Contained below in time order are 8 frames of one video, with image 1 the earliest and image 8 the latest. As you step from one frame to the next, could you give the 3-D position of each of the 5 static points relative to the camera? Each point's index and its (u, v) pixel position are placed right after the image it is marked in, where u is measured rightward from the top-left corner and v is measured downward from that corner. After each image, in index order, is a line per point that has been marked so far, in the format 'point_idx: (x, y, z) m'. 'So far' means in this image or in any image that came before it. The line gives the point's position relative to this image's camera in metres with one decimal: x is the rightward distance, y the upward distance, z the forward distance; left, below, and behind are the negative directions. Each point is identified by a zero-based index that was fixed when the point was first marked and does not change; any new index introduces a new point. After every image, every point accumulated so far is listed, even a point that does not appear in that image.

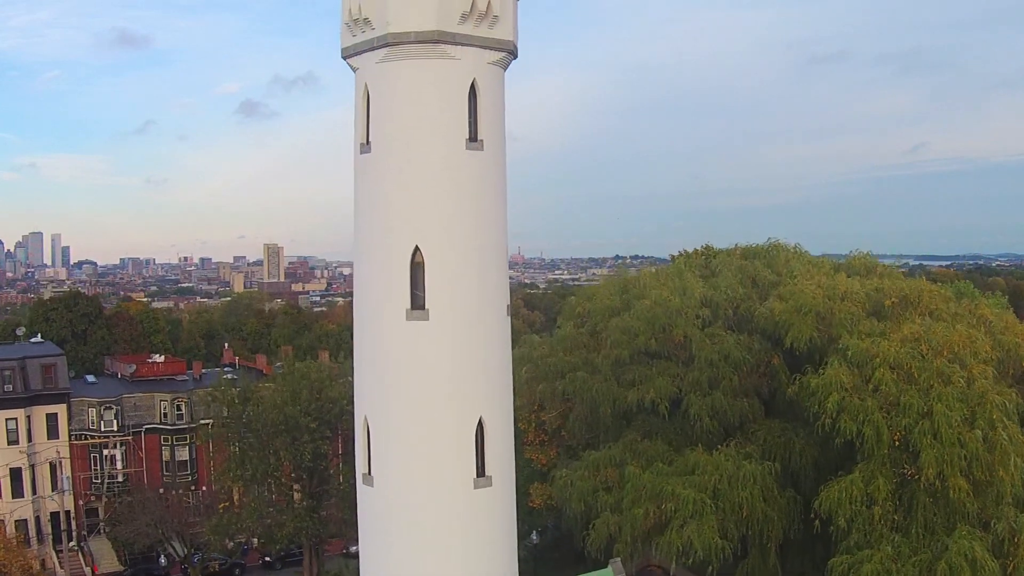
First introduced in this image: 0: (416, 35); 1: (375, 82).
0: (-1.8, +4.8, +19.2) m
1: (-2.7, +4.0, +19.8) m
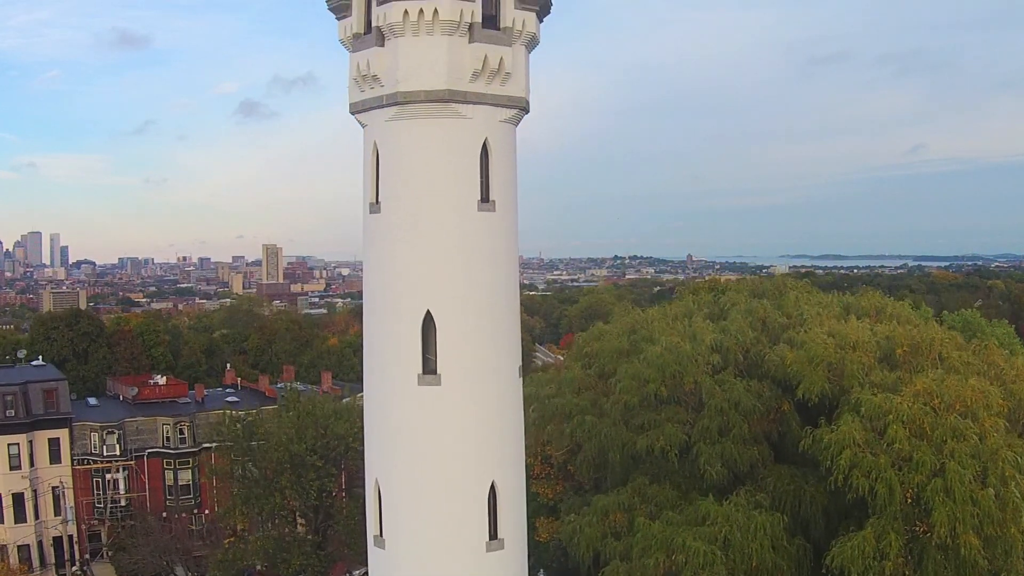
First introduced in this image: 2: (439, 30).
0: (-1.6, +3.6, +18.9) m
1: (-2.5, +2.8, +19.6) m
2: (-1.4, +4.9, +18.9) m
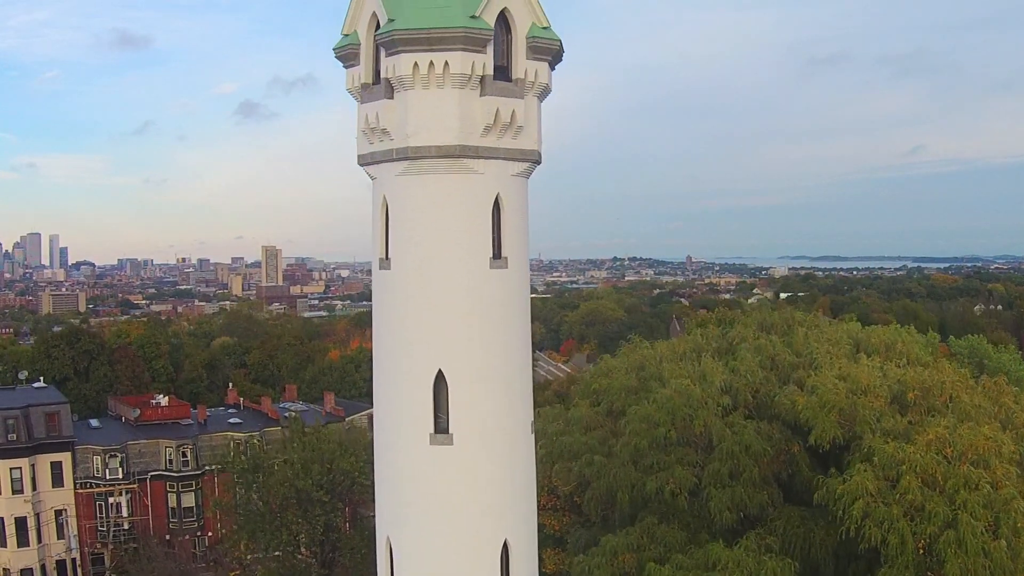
0: (-1.4, +2.5, +18.7) m
1: (-2.2, +1.7, +19.3) m
2: (-1.2, +3.8, +18.6) m
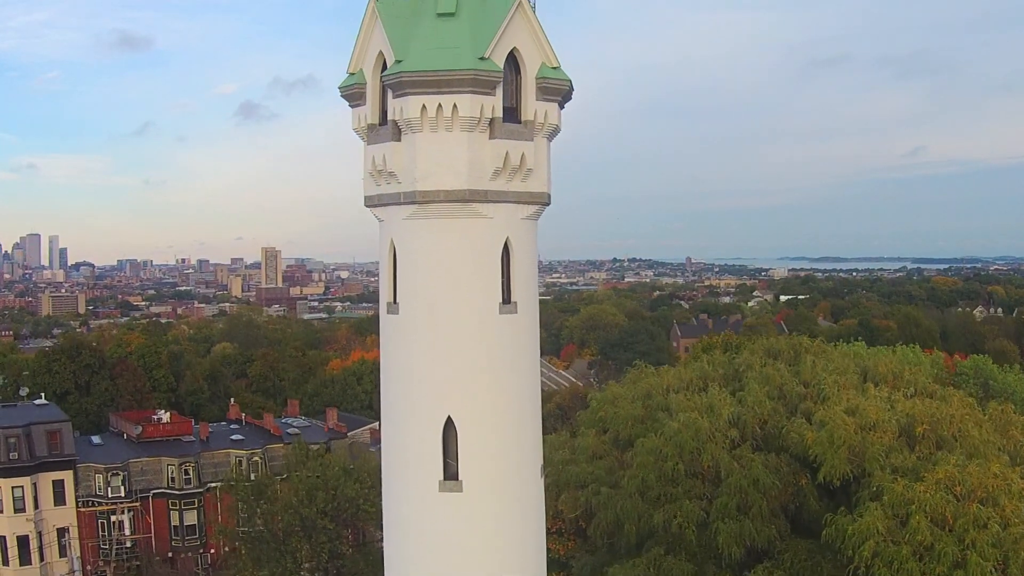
0: (-1.2, +1.7, +18.5) m
1: (-2.1, +0.9, +19.2) m
2: (-1.0, +3.0, +18.4) m
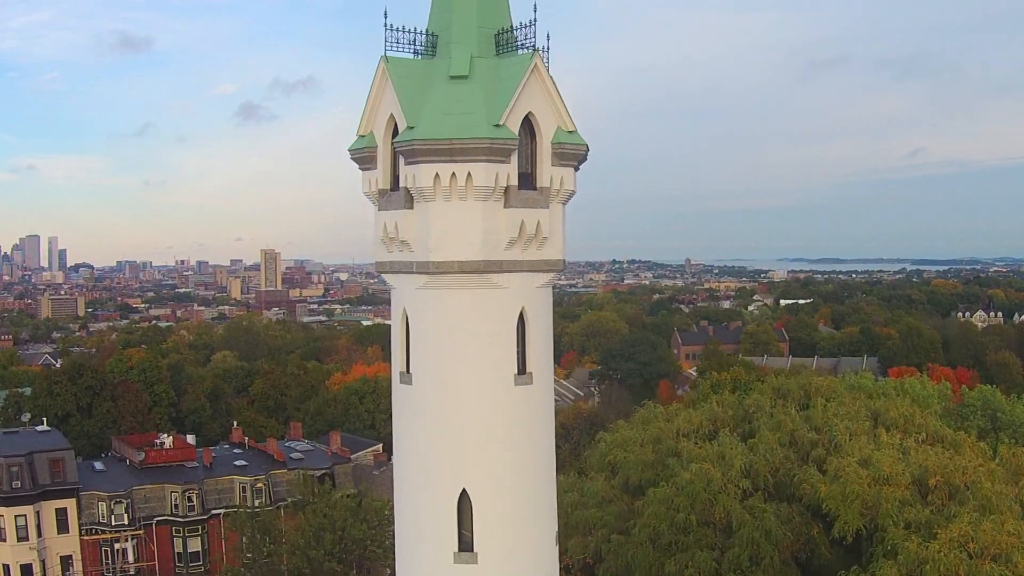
0: (-0.9, +0.4, +18.3) m
1: (-1.8, -0.4, +18.9) m
2: (-0.7, +1.7, +18.2) m
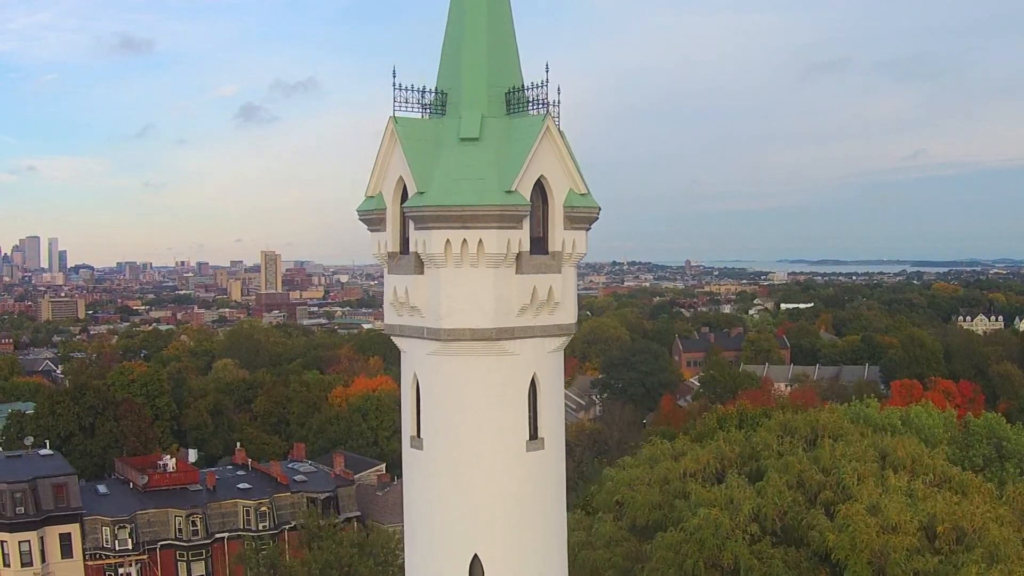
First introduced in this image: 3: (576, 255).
0: (-0.7, -0.8, +18.2) m
1: (-1.6, -1.6, +18.8) m
2: (-0.5, +0.5, +18.1) m
3: (+1.2, +0.6, +19.0) m
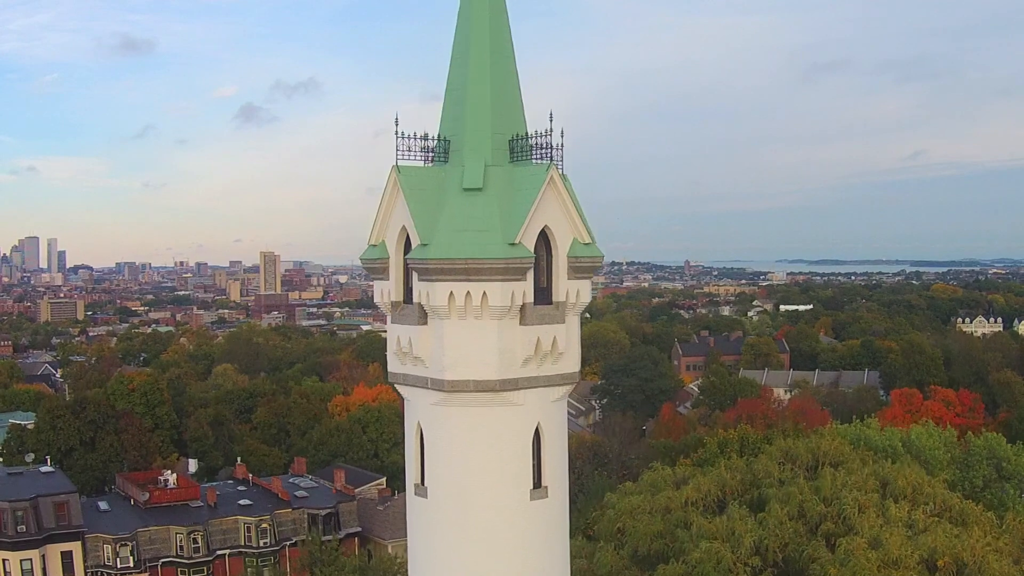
0: (-0.6, -1.7, +18.2) m
1: (-1.5, -2.5, +18.8) m
2: (-0.4, -0.5, +18.1) m
3: (+1.3, -0.3, +19.0) m
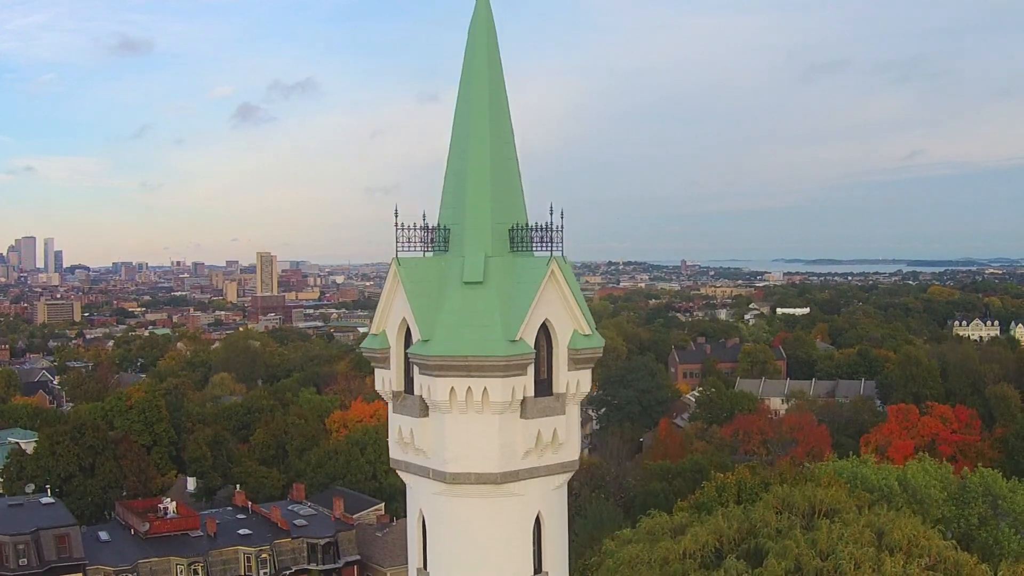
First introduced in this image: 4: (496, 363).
0: (-0.6, -3.4, +18.3) m
1: (-1.5, -4.2, +19.0) m
2: (-0.4, -2.2, +18.2) m
3: (+1.3, -2.0, +19.0) m
4: (-0.3, -1.3, +17.9) m
